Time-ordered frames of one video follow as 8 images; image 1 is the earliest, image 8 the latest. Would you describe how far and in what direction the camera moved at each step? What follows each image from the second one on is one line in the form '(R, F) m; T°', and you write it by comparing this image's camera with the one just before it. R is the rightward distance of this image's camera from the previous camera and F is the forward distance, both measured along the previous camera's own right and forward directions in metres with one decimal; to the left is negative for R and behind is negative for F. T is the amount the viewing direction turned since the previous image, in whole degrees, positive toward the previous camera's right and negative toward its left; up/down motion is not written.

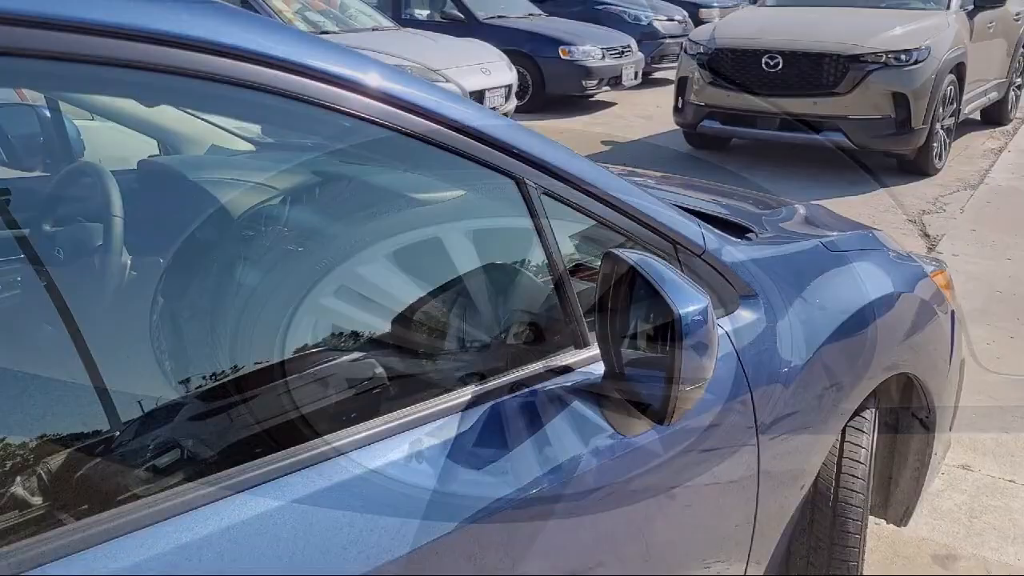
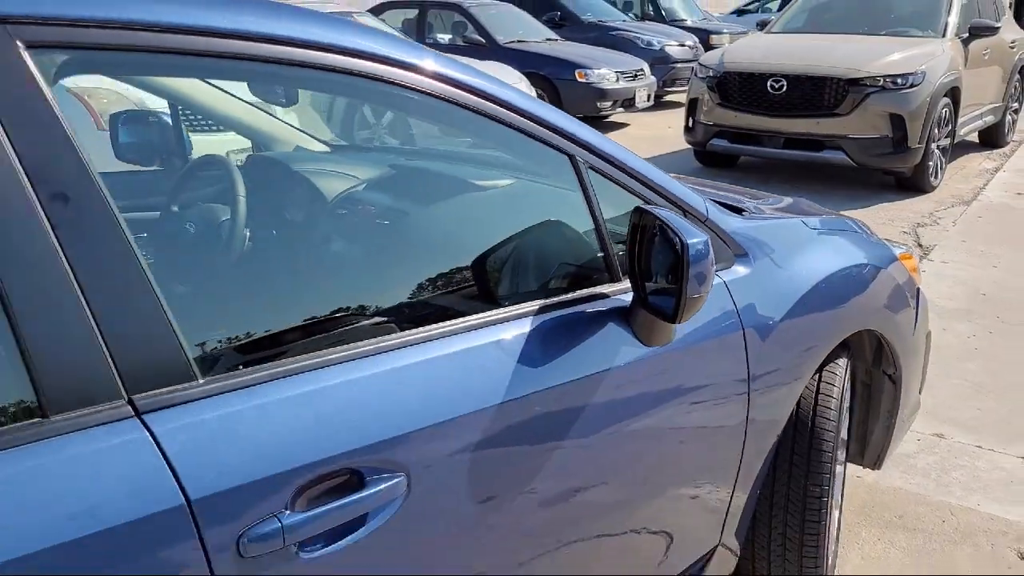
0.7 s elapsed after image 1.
(-0.1, -0.5) m; -1°
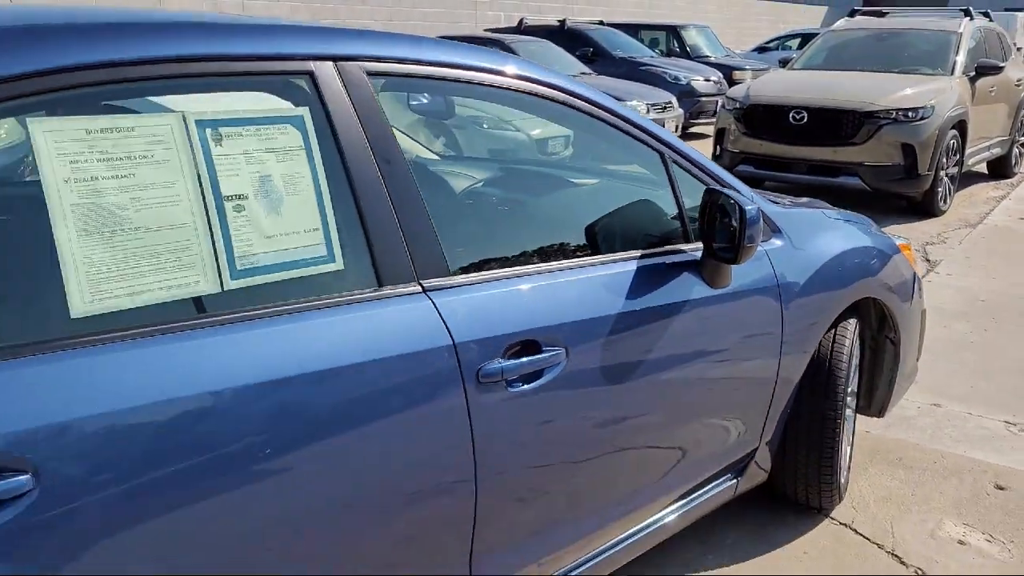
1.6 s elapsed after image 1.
(-0.2, -0.7) m; -1°
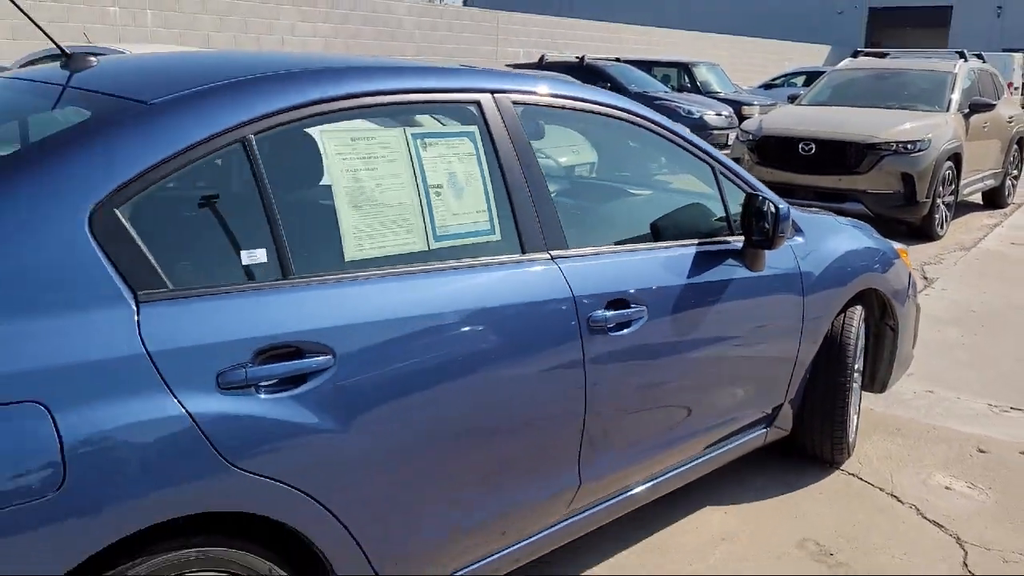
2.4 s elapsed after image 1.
(-0.3, -0.7) m; 0°
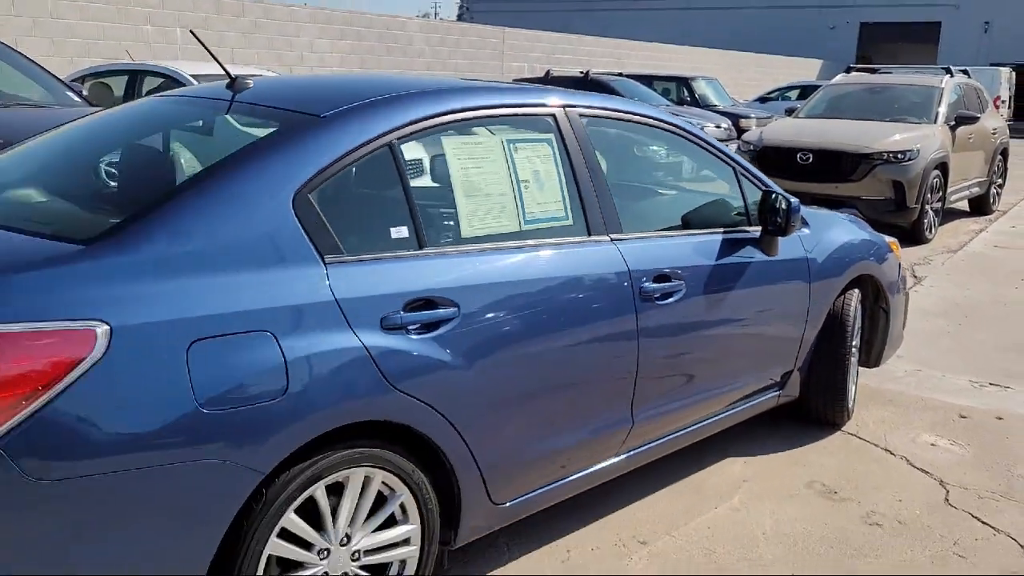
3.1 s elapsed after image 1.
(-0.3, -0.6) m; 0°
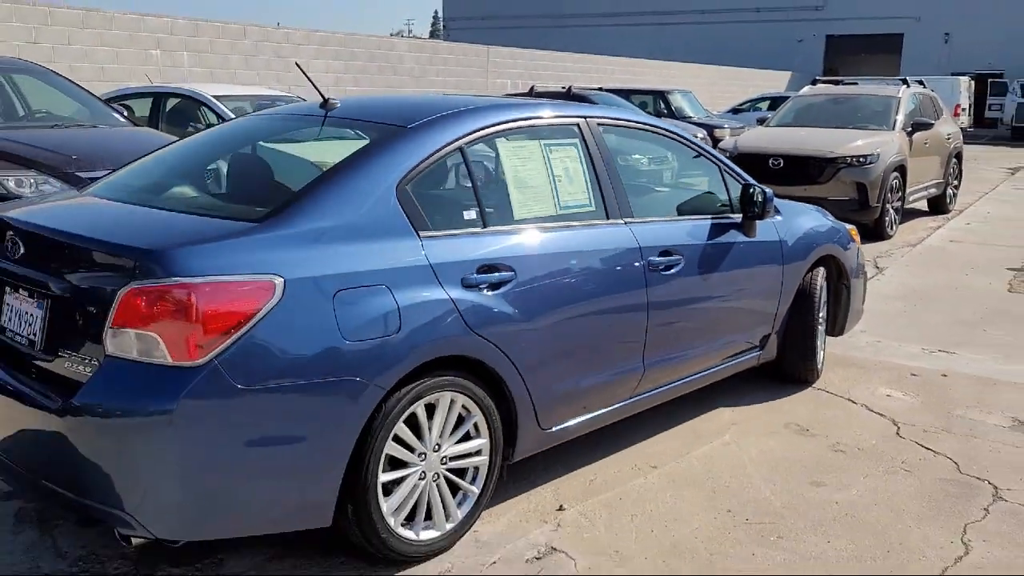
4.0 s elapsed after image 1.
(-0.3, -0.8) m; +2°
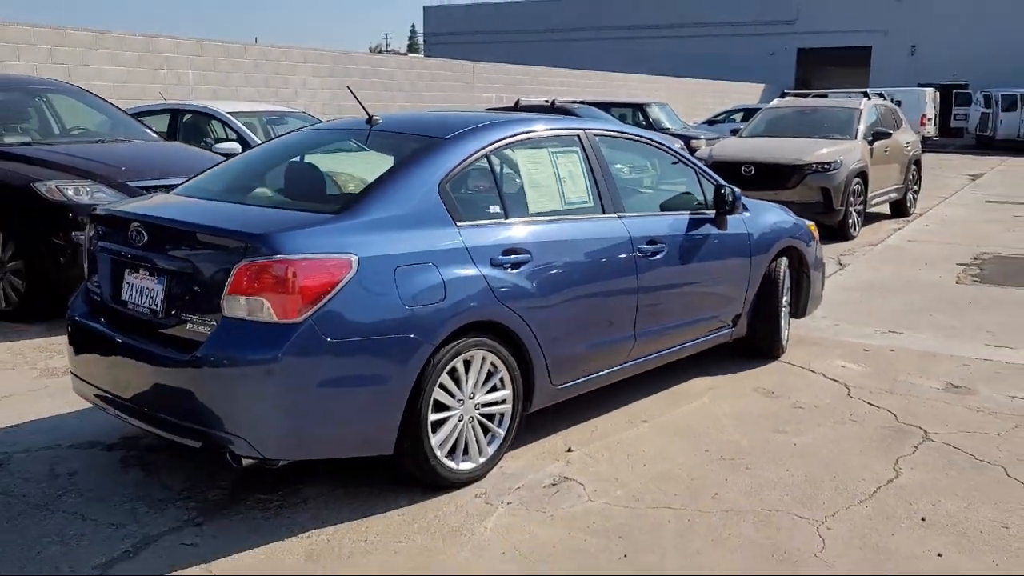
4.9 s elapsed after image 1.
(-0.2, -0.8) m; +1°
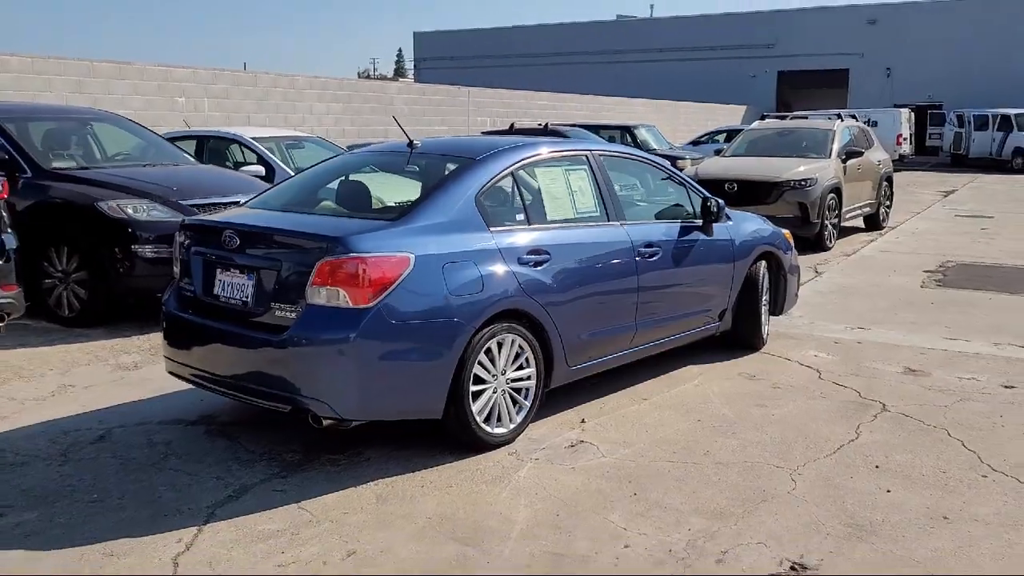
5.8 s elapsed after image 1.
(-0.2, -0.8) m; +1°
